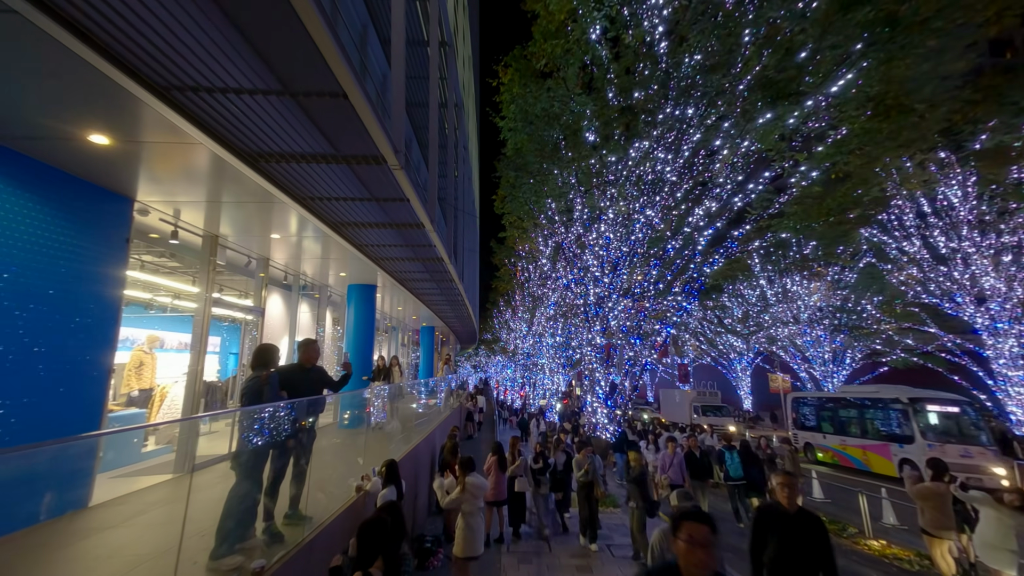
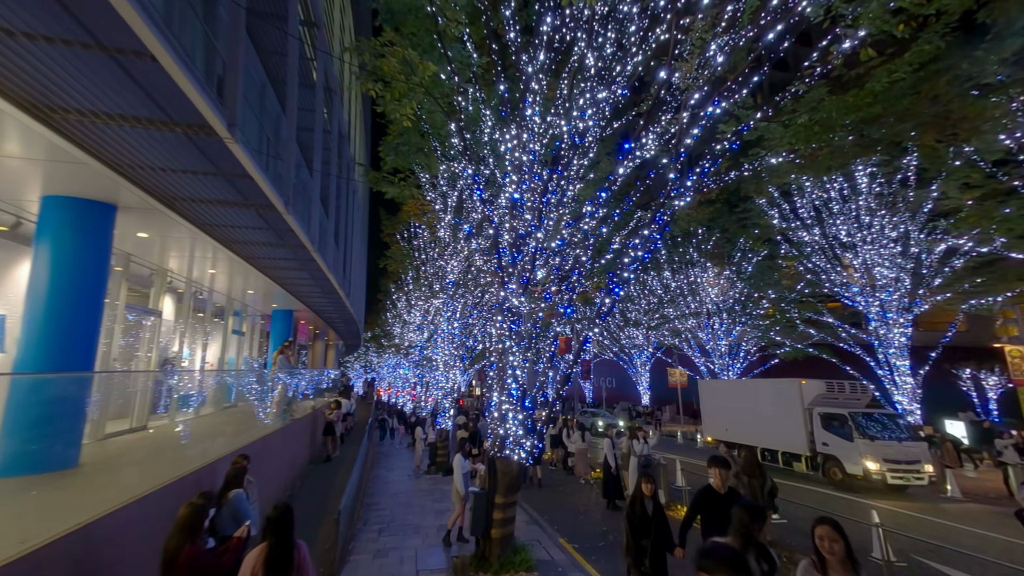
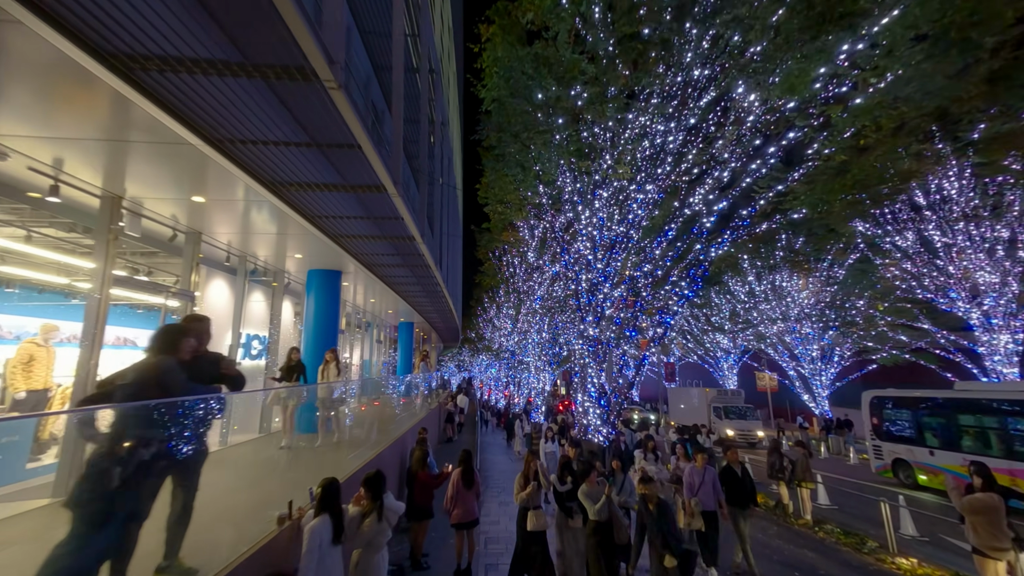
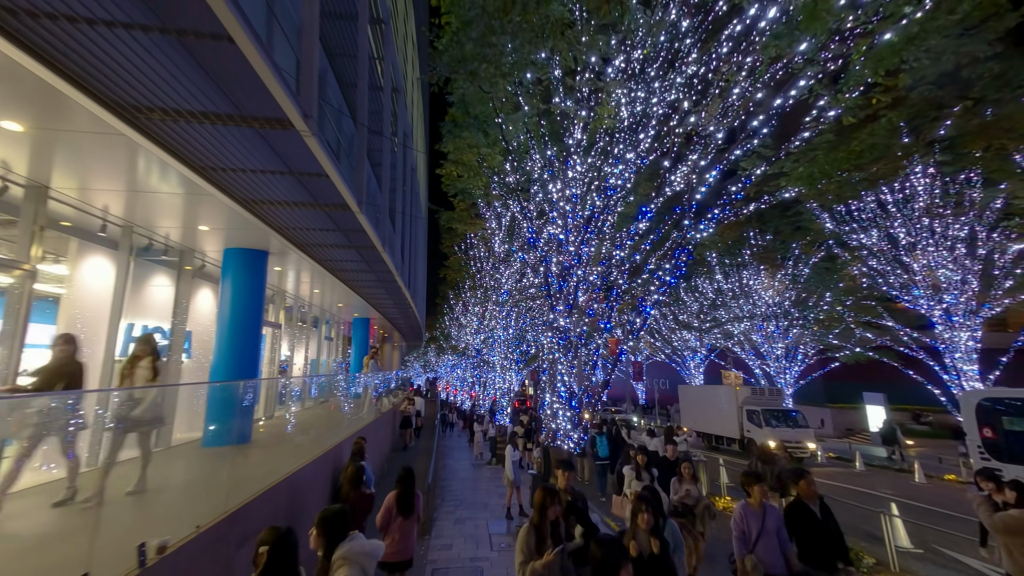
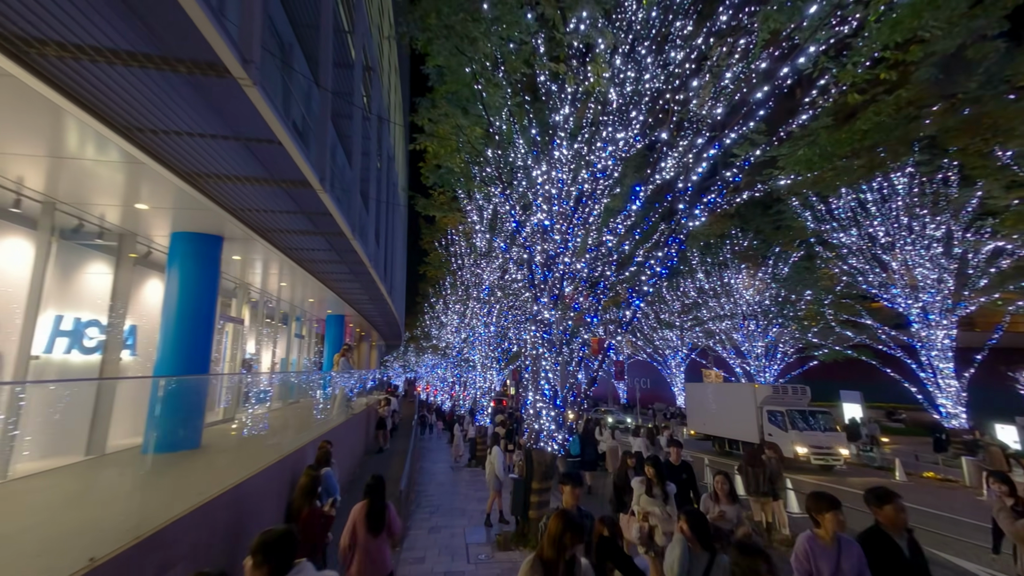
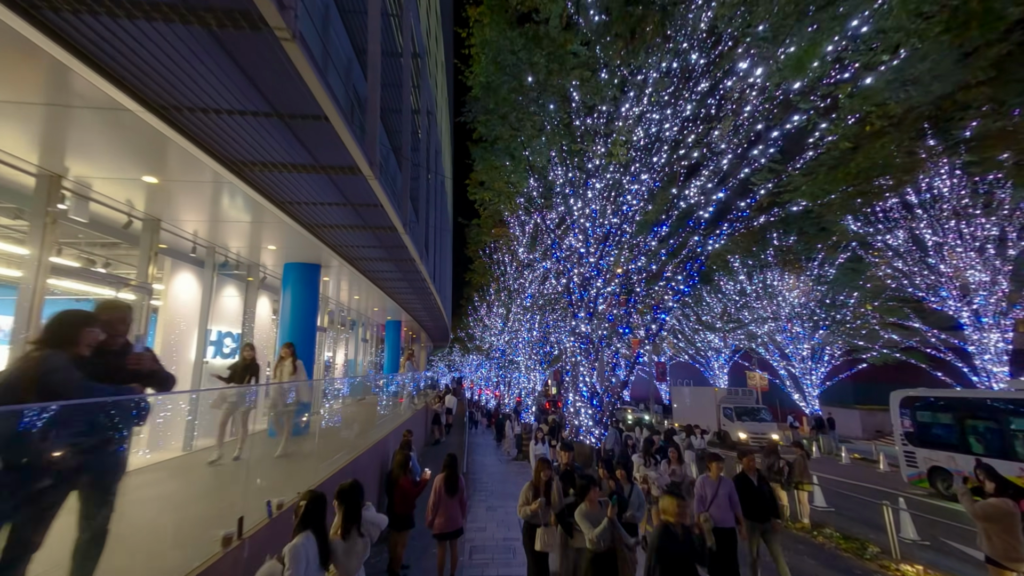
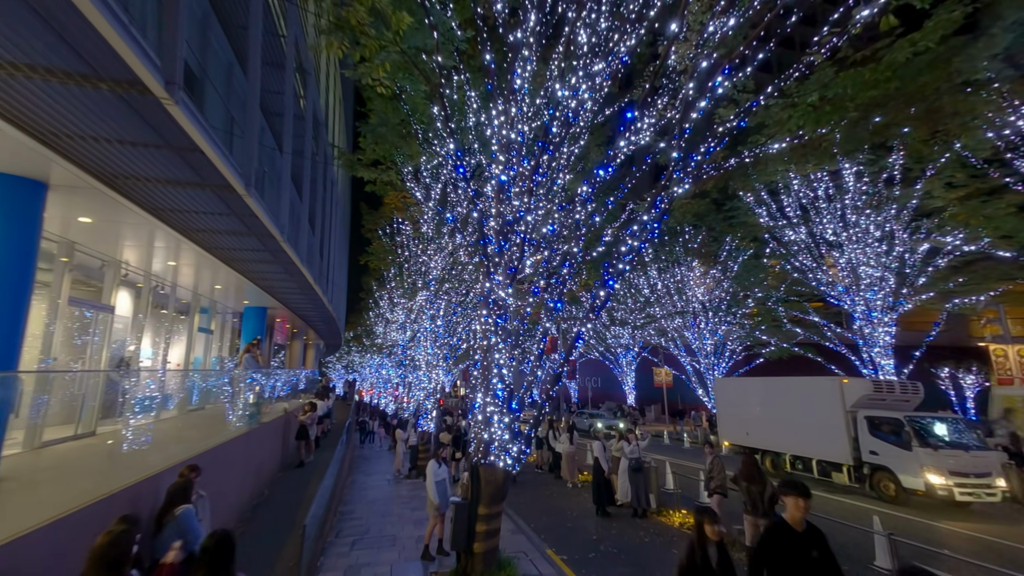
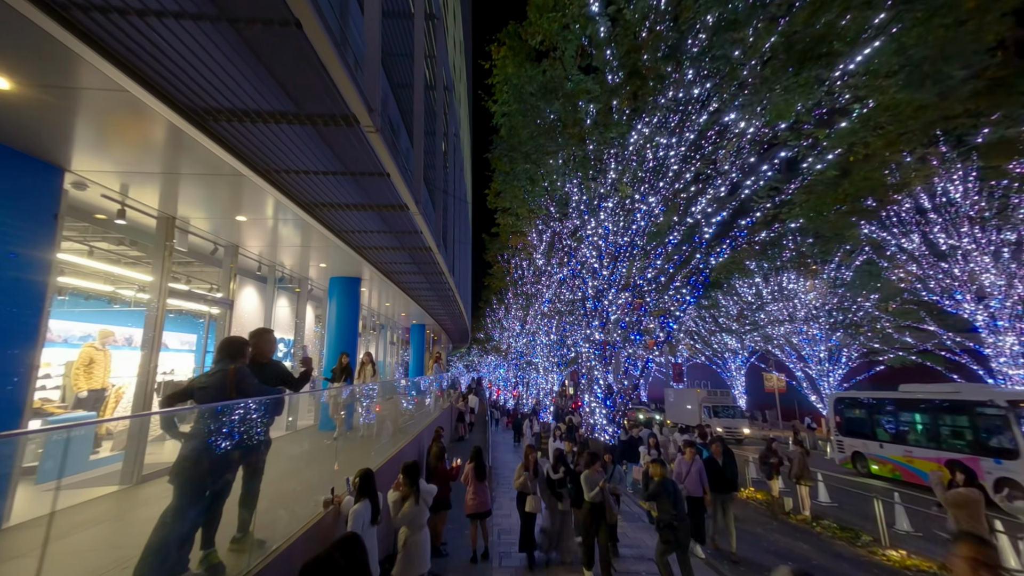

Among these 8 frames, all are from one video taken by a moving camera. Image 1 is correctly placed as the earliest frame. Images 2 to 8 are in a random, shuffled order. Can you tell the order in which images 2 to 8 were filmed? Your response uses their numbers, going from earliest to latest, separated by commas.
8, 3, 6, 4, 5, 2, 7
